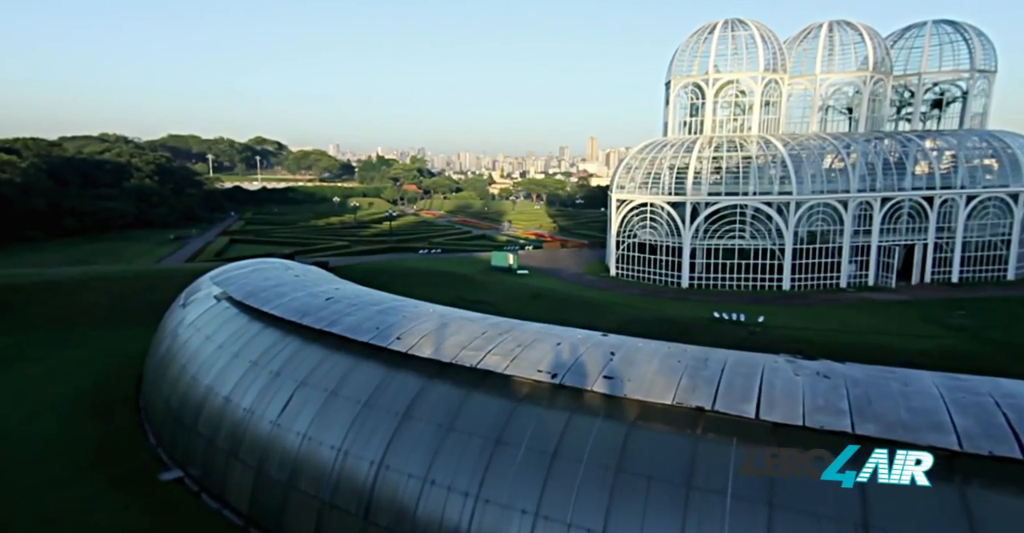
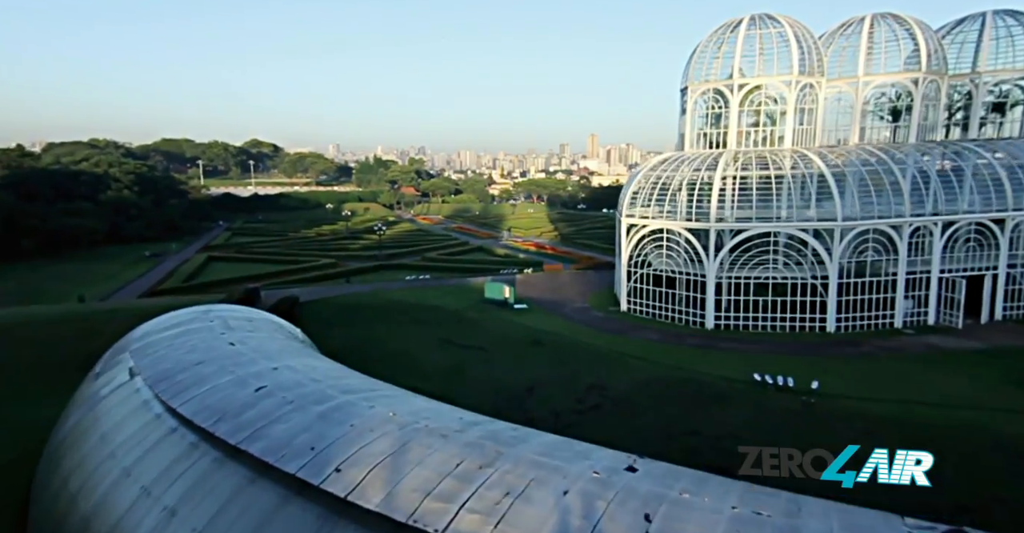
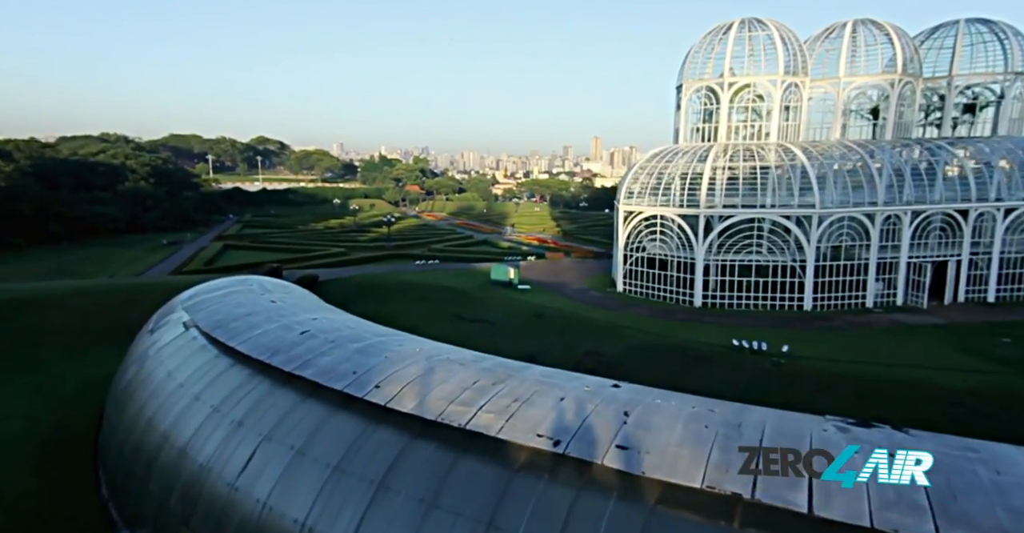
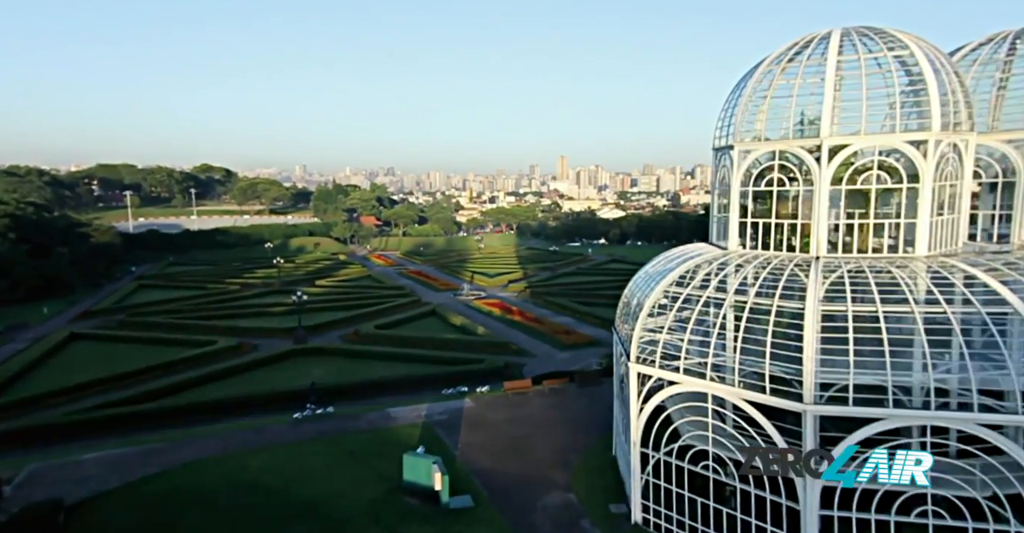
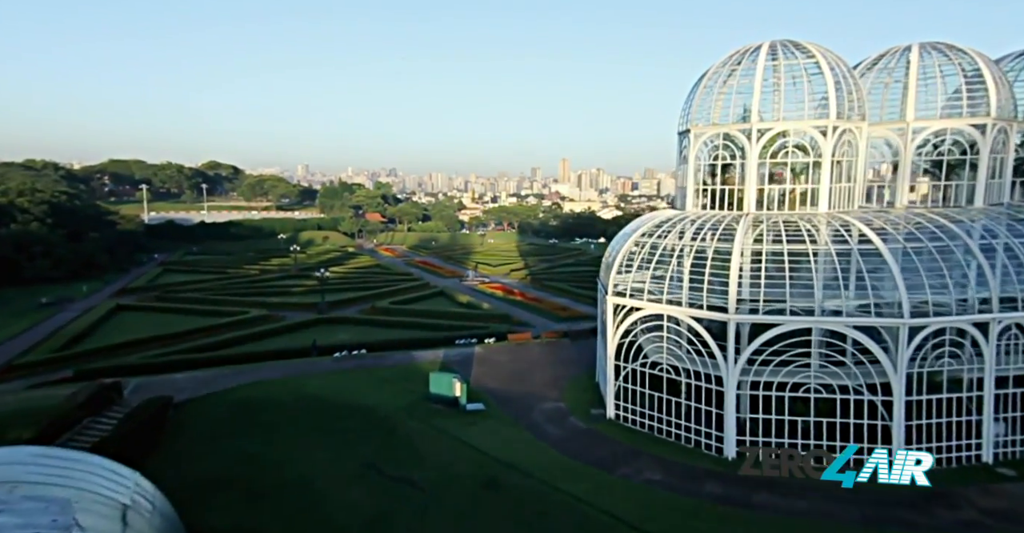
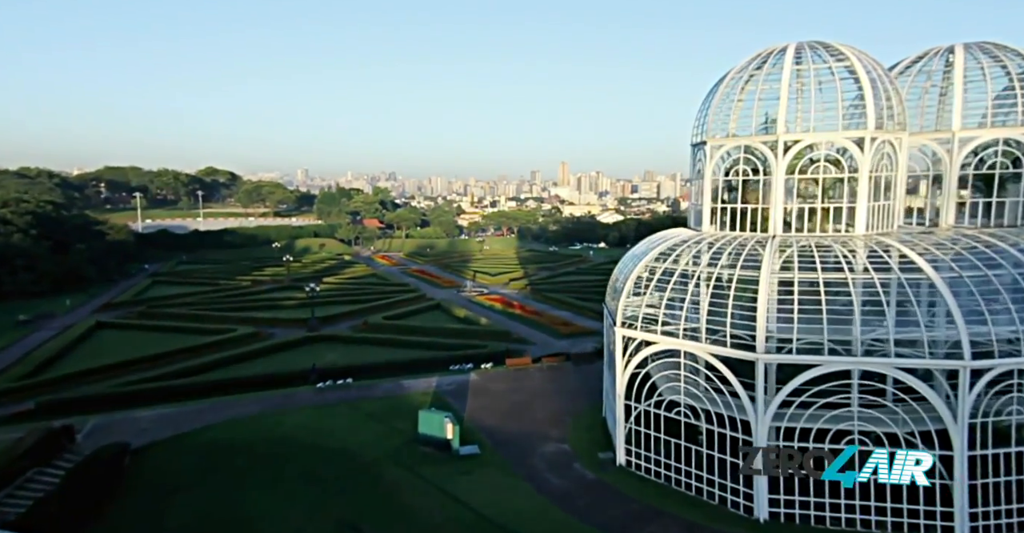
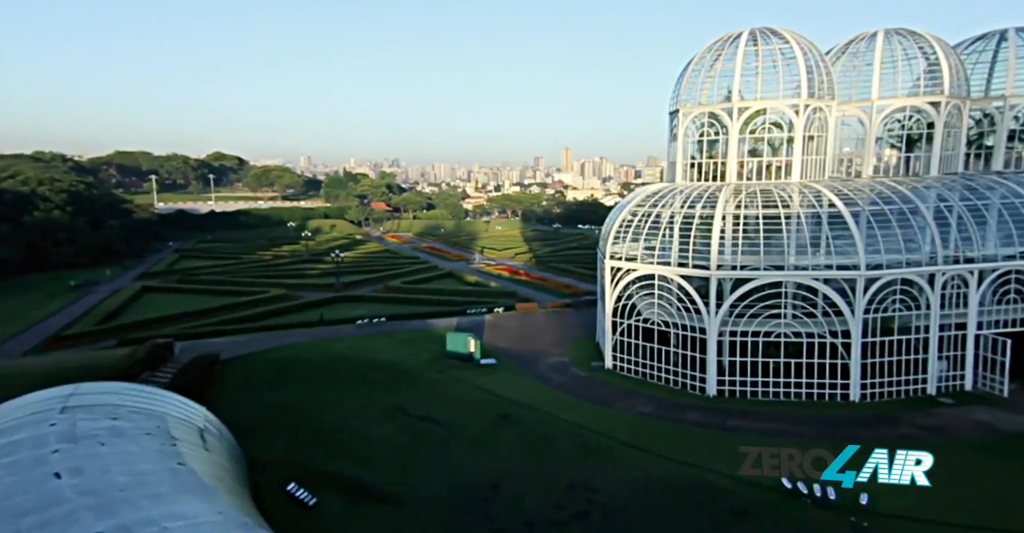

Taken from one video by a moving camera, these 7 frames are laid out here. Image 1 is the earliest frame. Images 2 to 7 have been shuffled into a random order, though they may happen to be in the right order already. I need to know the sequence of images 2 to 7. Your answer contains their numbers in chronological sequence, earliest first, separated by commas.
3, 2, 7, 5, 6, 4
